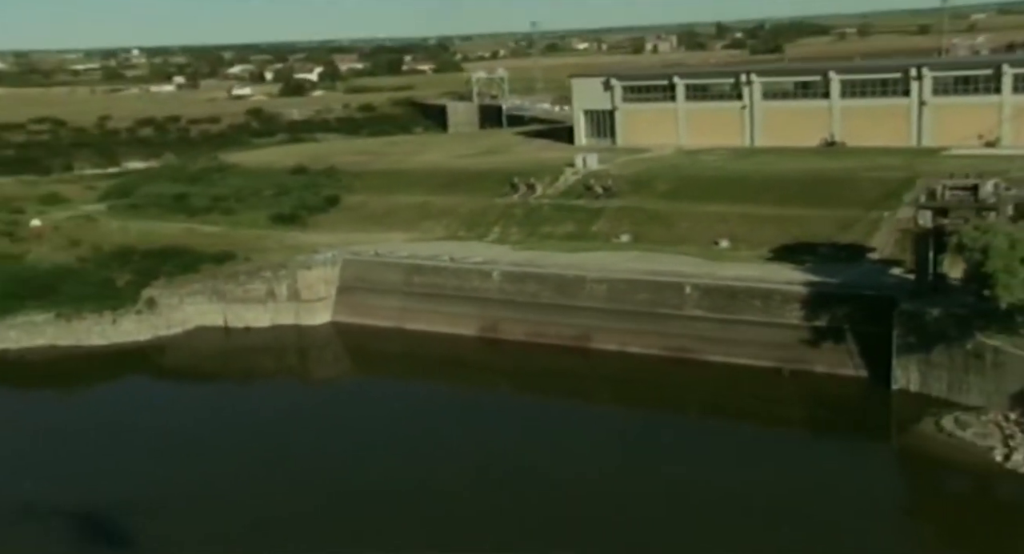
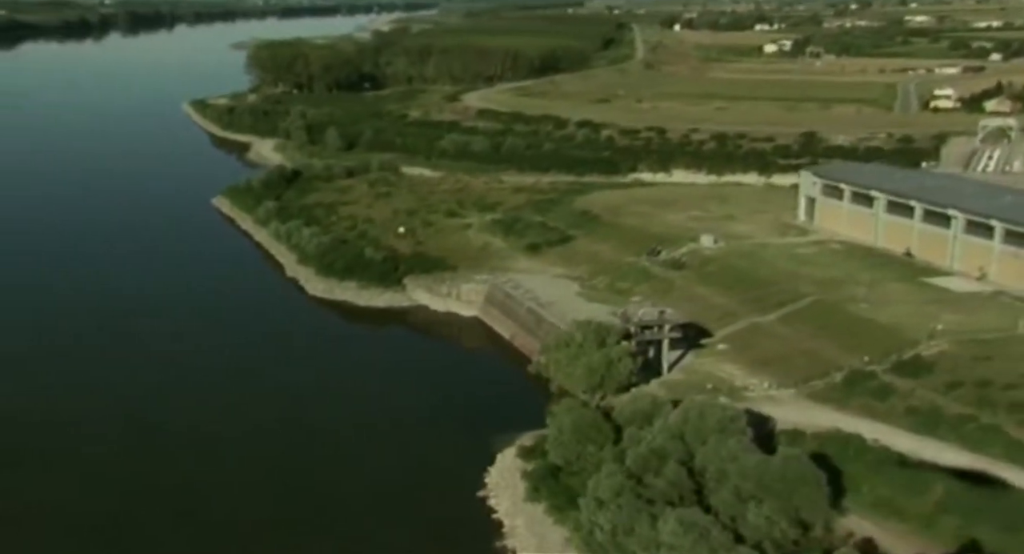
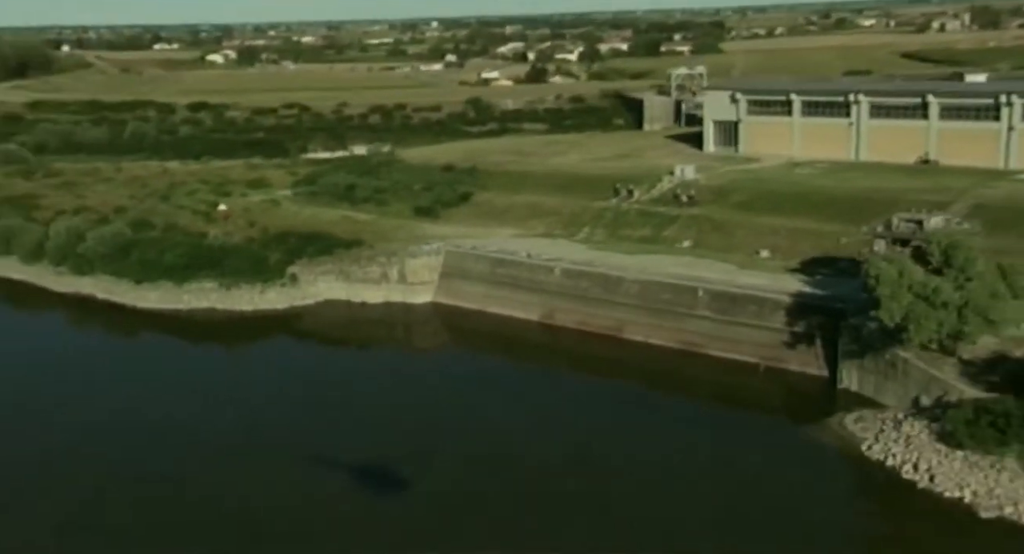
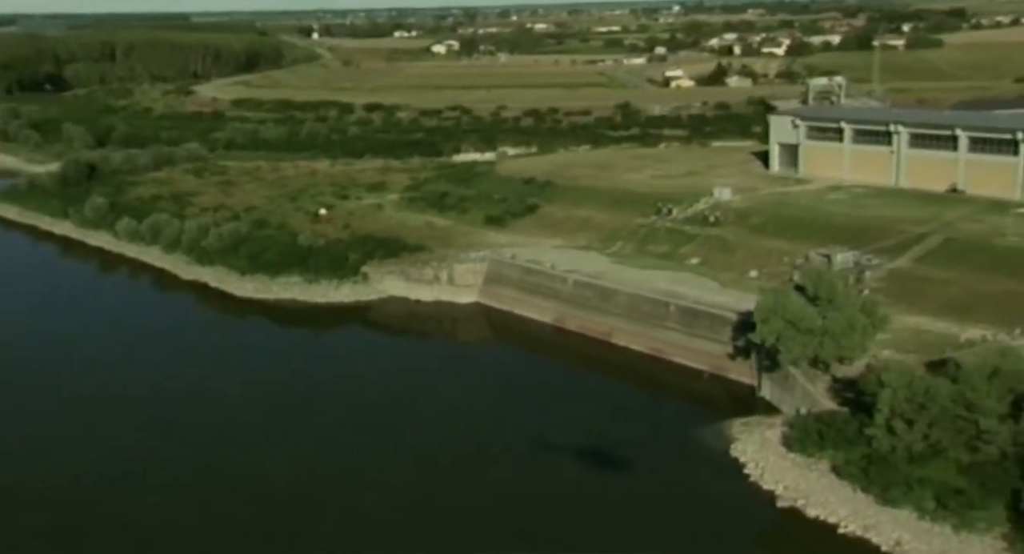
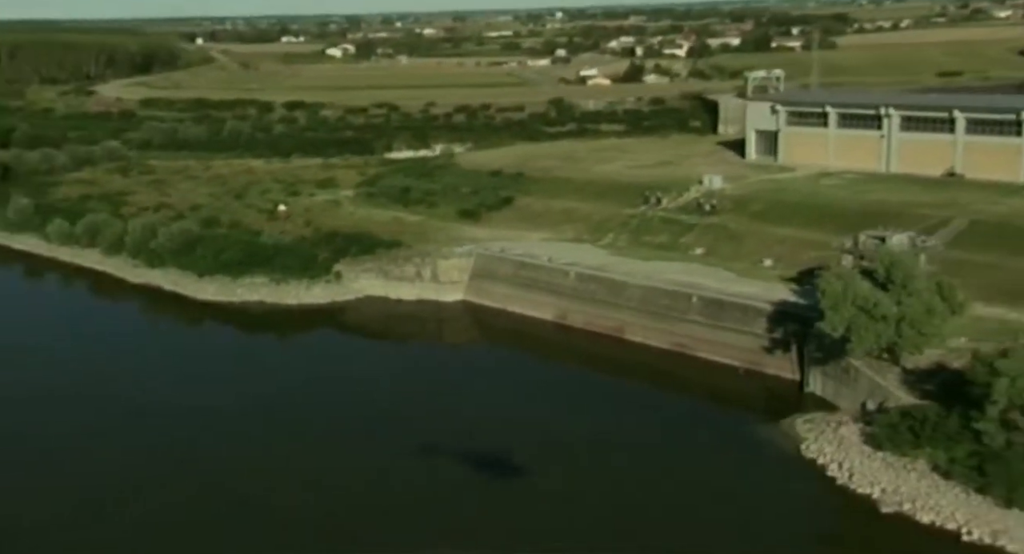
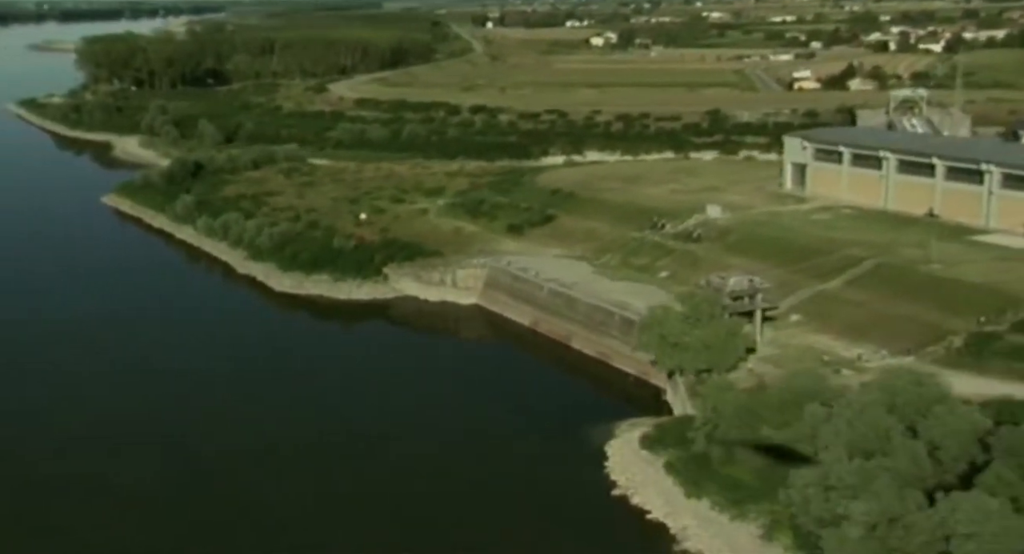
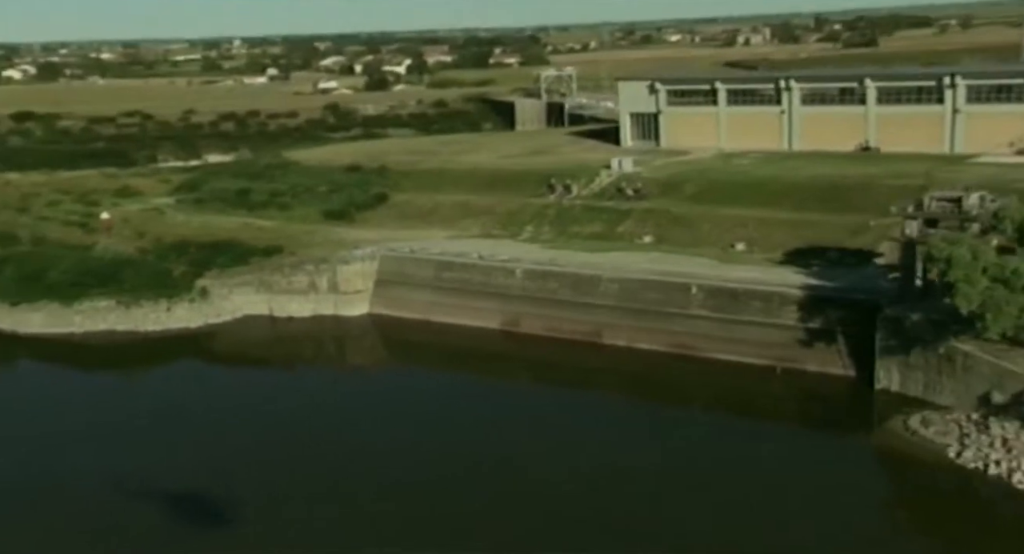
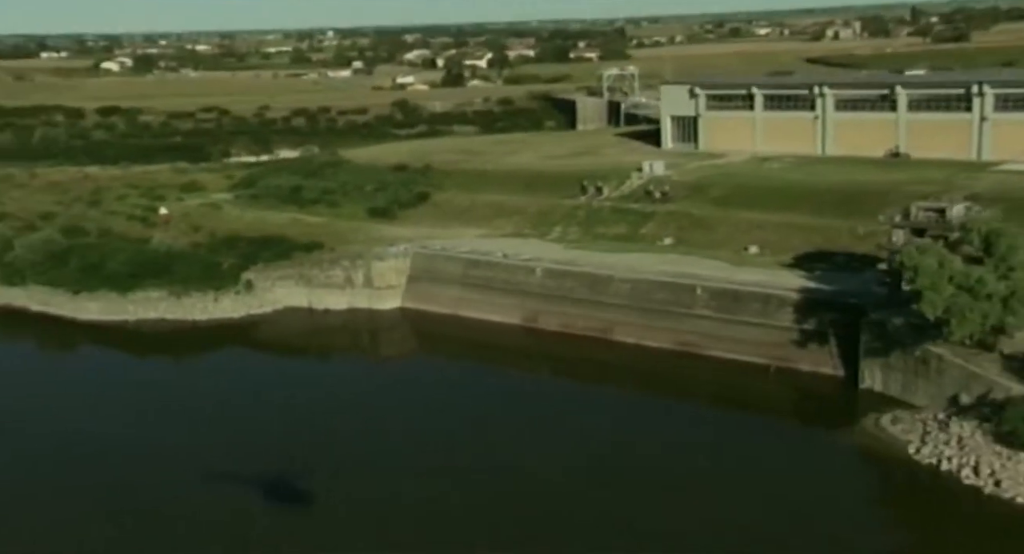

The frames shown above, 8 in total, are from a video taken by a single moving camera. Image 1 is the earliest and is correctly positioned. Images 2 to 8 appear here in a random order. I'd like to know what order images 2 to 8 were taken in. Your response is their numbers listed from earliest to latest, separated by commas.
7, 8, 3, 5, 4, 6, 2
